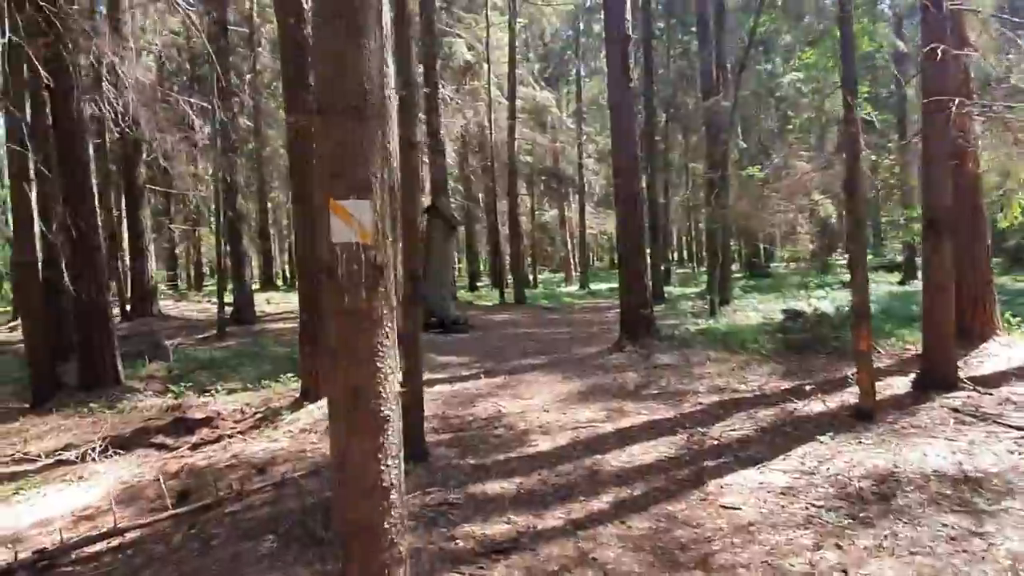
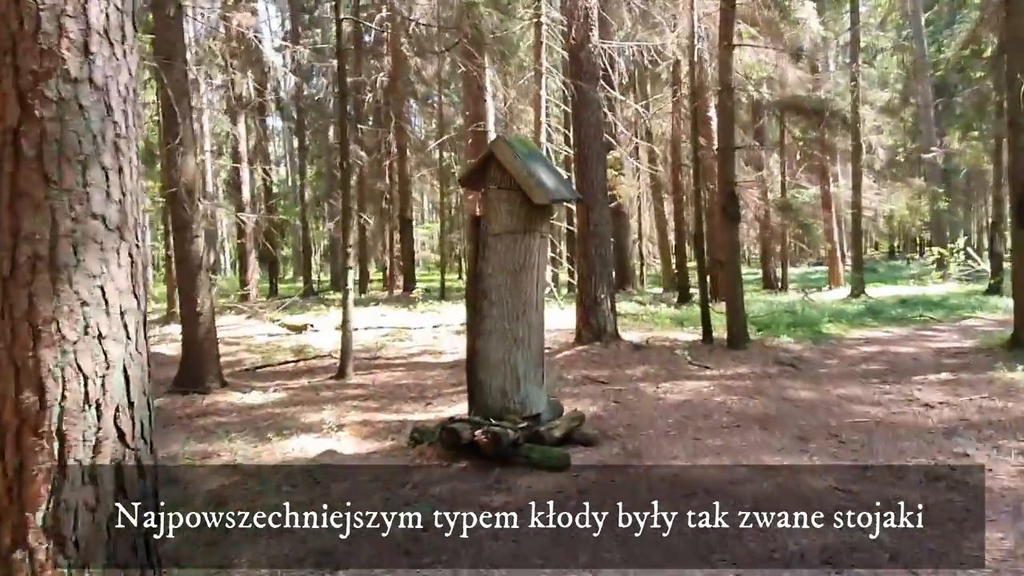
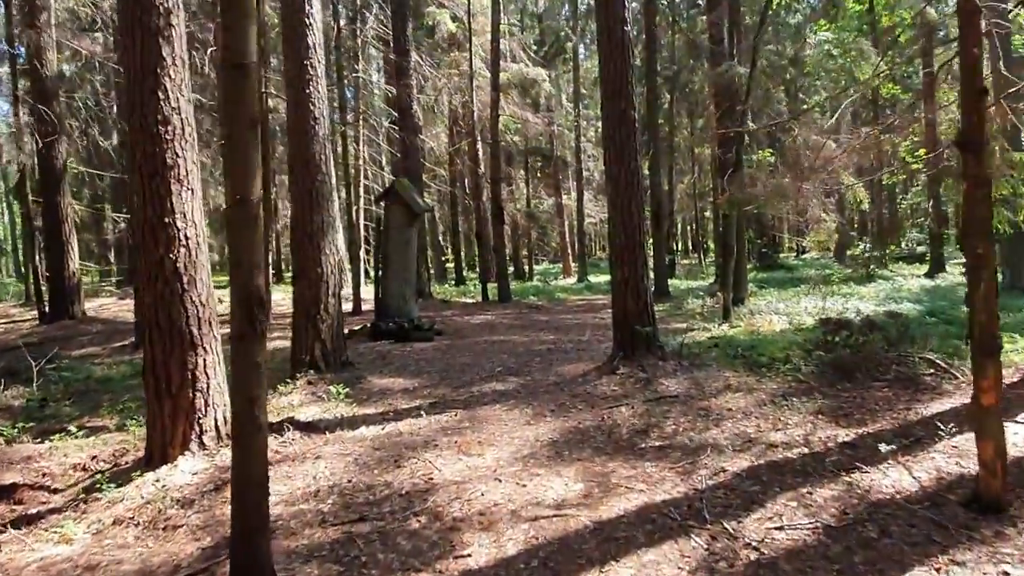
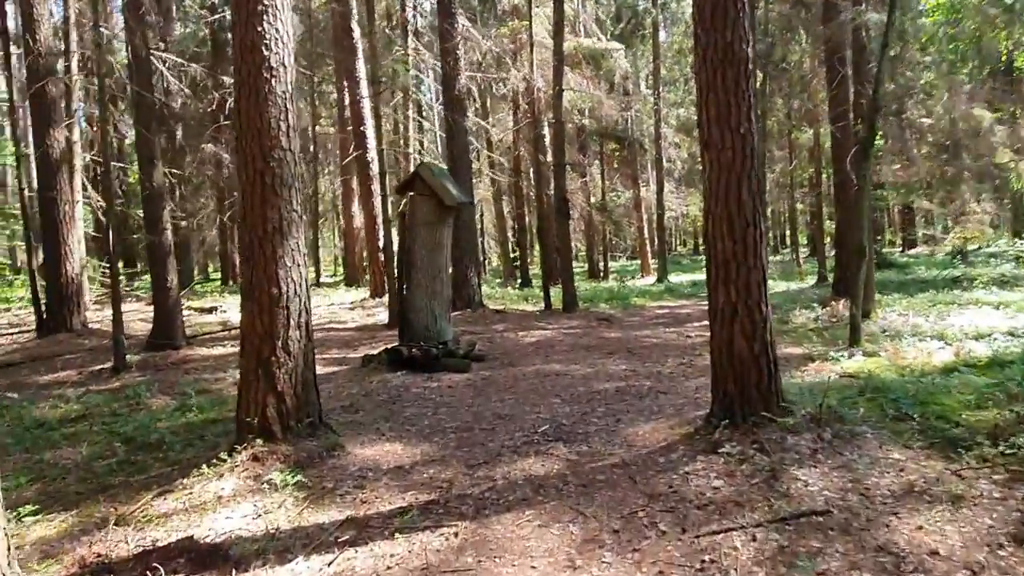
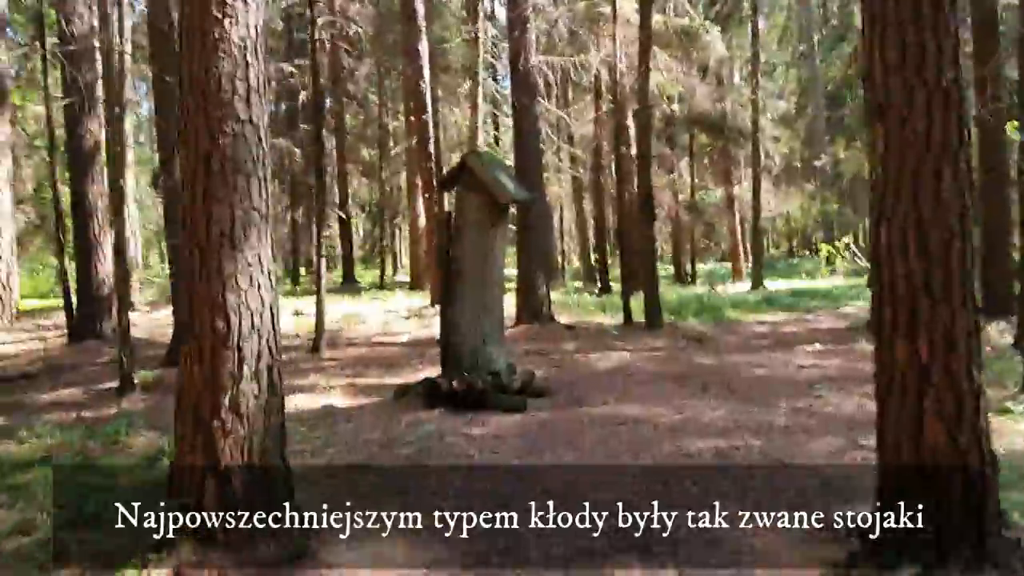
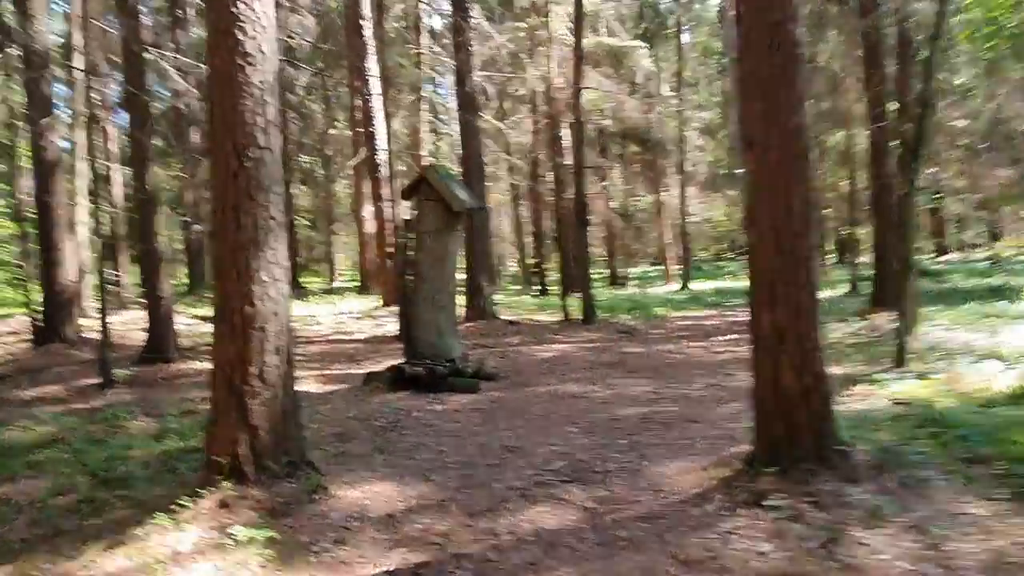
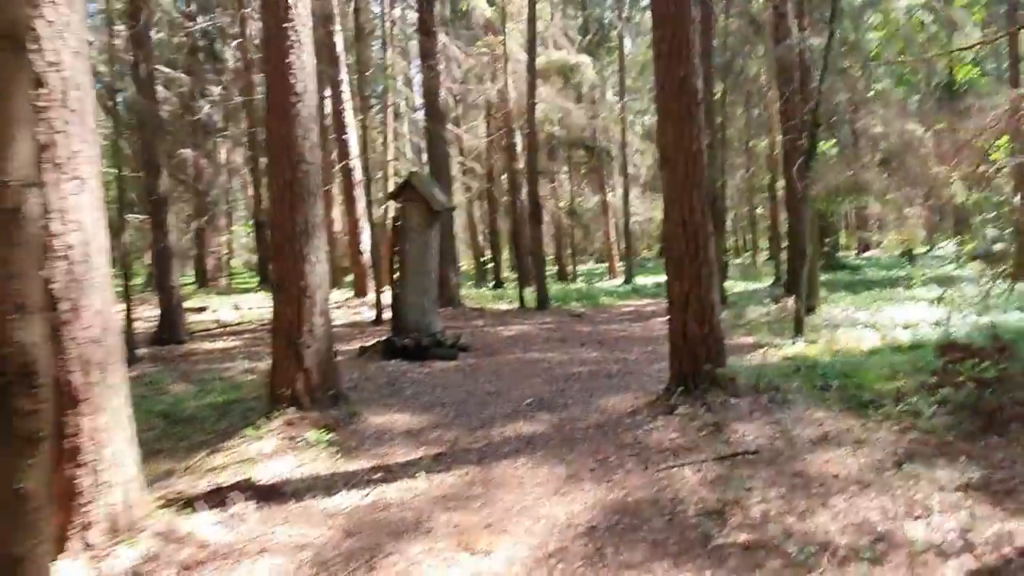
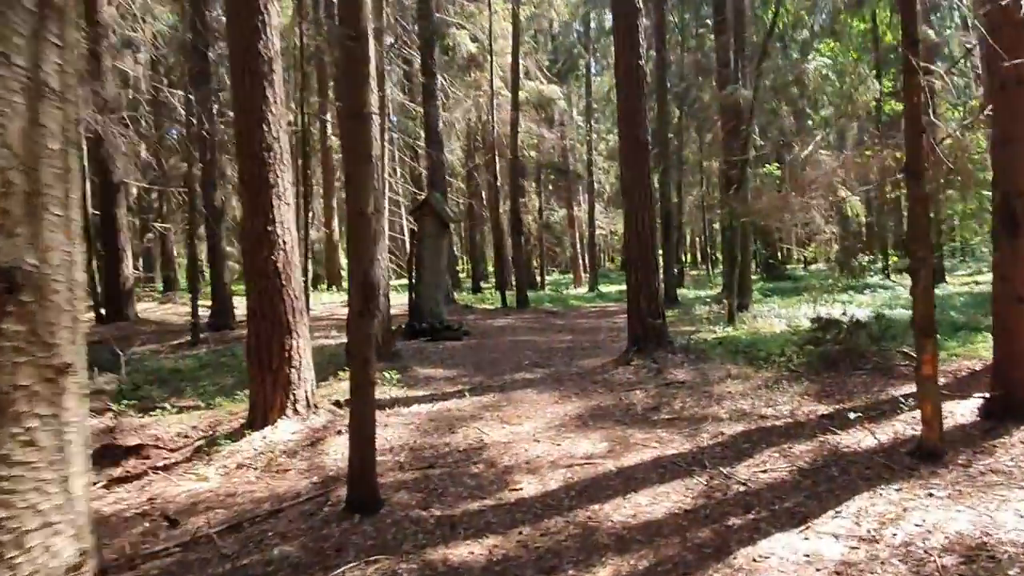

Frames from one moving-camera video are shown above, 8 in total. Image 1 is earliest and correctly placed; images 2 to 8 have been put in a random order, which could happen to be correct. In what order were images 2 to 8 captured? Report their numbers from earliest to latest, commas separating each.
8, 3, 7, 4, 6, 5, 2
